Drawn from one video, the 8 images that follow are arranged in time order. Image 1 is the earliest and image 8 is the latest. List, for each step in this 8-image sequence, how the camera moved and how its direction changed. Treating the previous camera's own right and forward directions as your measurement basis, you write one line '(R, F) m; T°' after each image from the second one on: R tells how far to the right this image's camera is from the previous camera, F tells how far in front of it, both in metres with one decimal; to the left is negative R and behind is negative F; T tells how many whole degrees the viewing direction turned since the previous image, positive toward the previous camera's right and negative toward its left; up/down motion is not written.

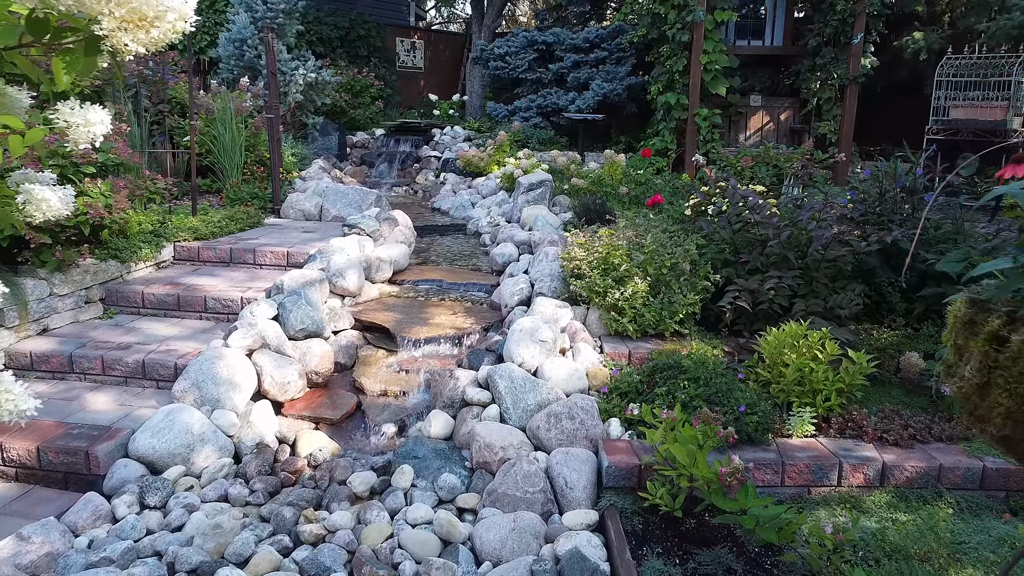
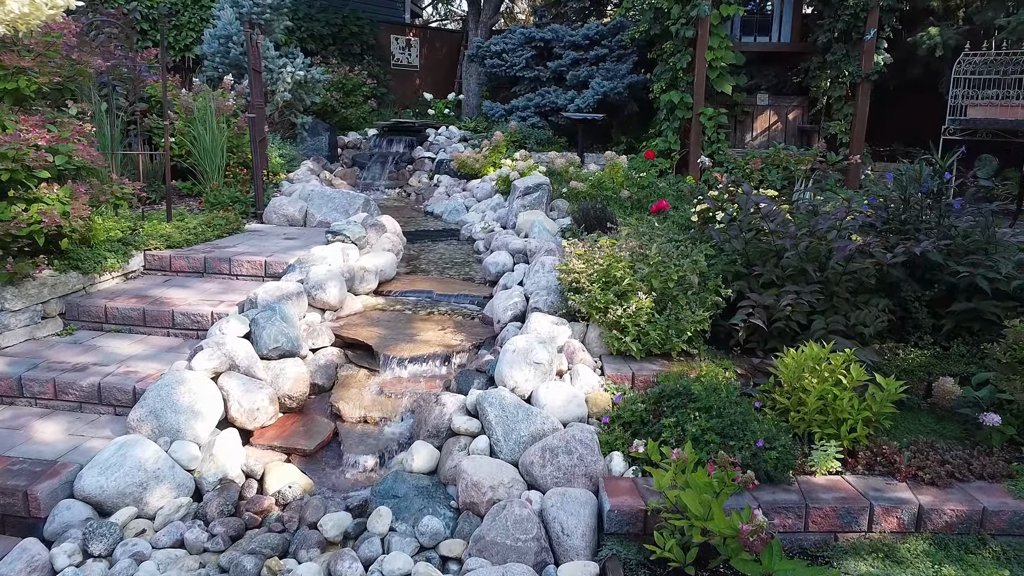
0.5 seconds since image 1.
(0.0, +0.4) m; 0°
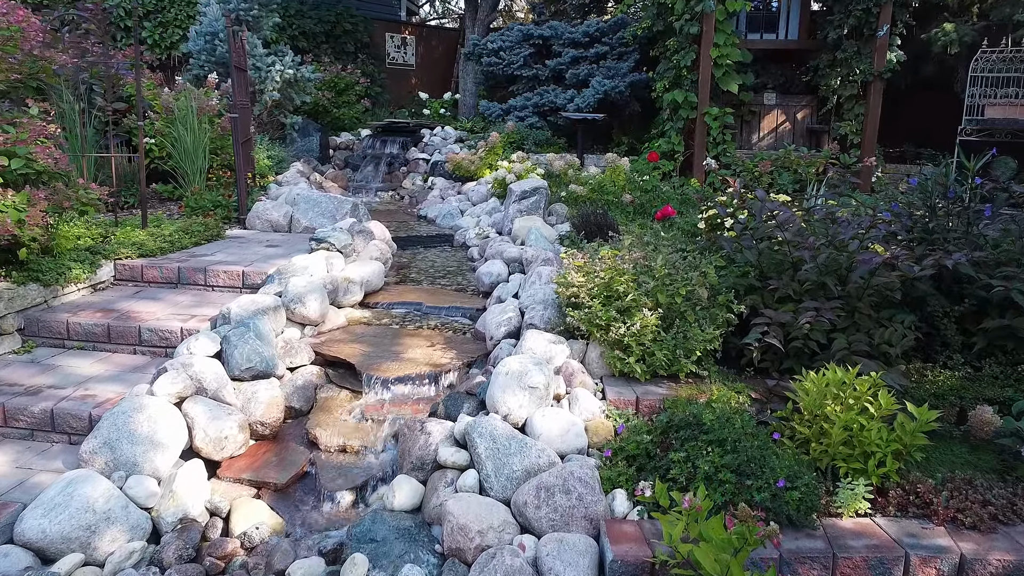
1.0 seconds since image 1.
(0.0, +0.3) m; 0°
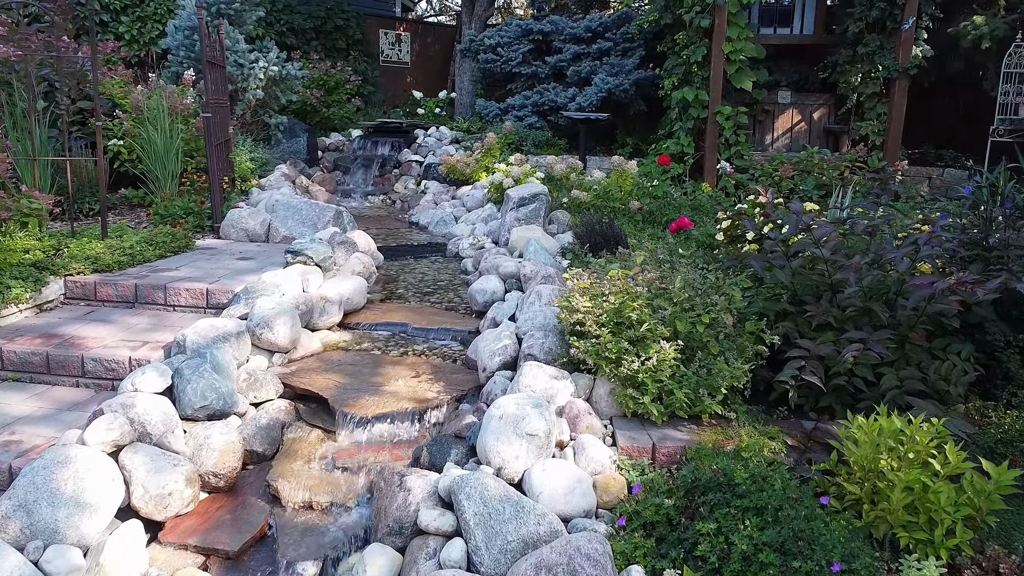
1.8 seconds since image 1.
(0.0, +0.5) m; 0°
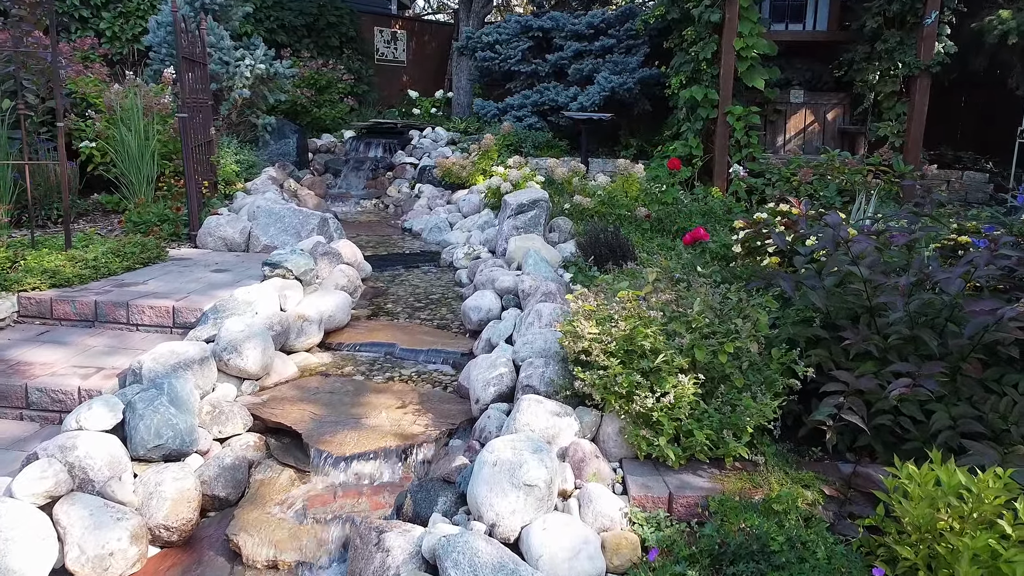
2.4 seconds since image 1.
(0.0, +0.4) m; 0°
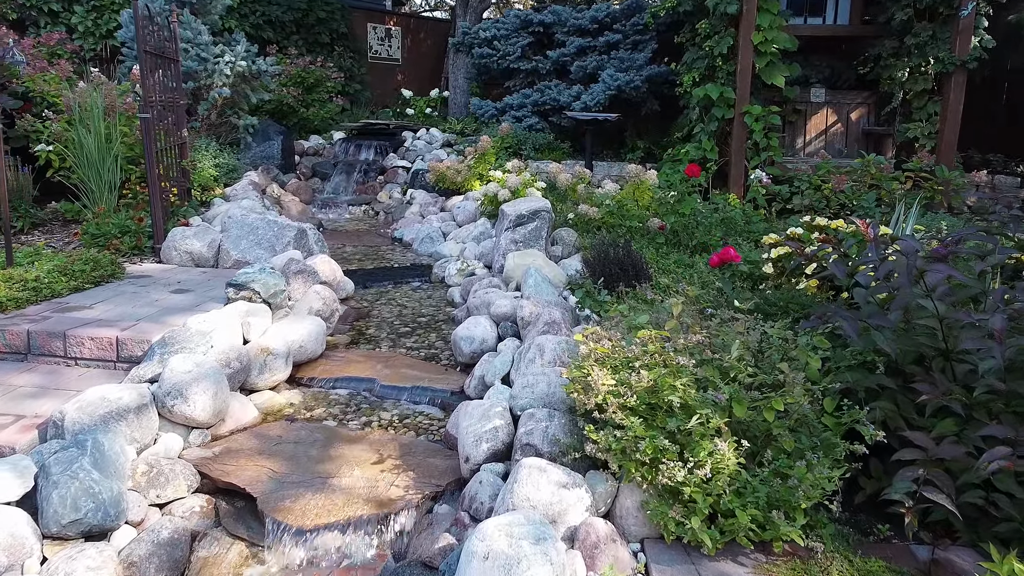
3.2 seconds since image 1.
(0.0, +0.6) m; 0°
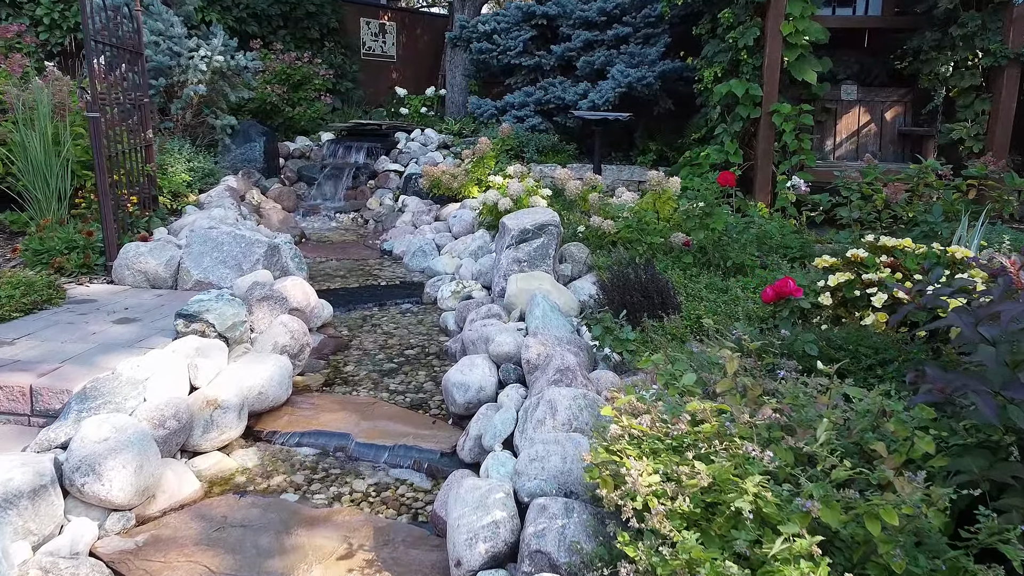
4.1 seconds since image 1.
(0.0, +0.6) m; 0°
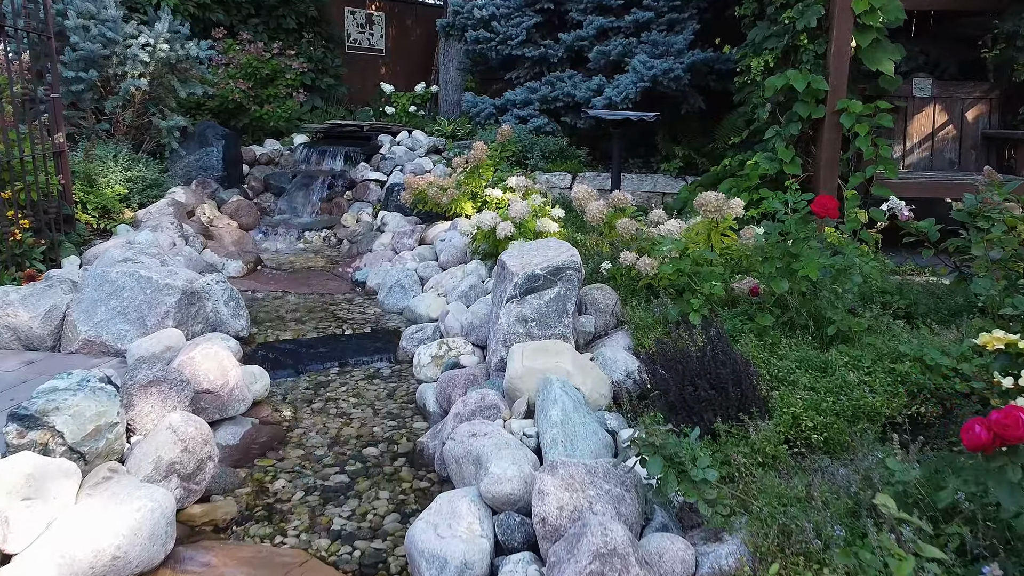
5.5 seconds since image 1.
(0.0, +1.2) m; 0°
